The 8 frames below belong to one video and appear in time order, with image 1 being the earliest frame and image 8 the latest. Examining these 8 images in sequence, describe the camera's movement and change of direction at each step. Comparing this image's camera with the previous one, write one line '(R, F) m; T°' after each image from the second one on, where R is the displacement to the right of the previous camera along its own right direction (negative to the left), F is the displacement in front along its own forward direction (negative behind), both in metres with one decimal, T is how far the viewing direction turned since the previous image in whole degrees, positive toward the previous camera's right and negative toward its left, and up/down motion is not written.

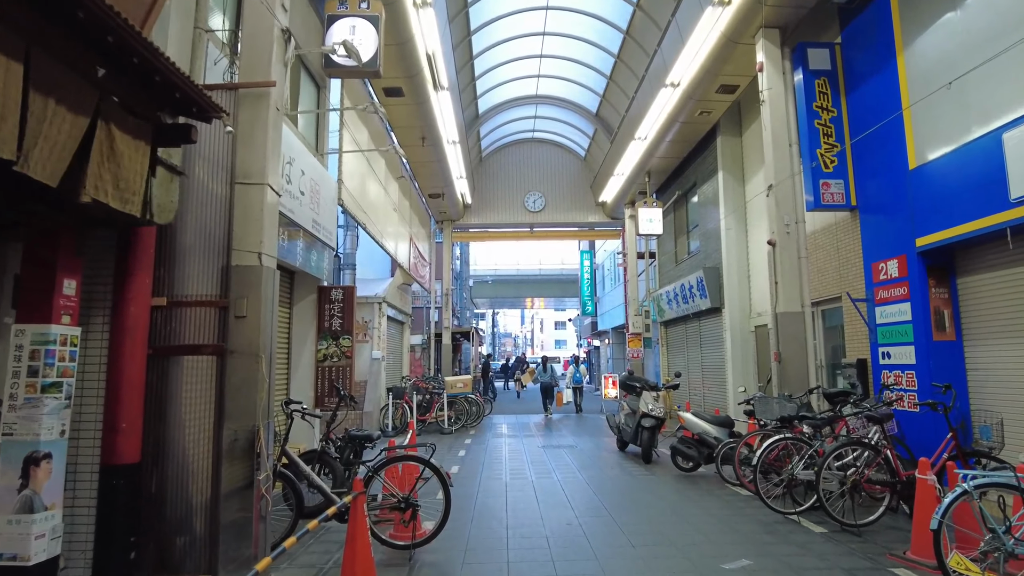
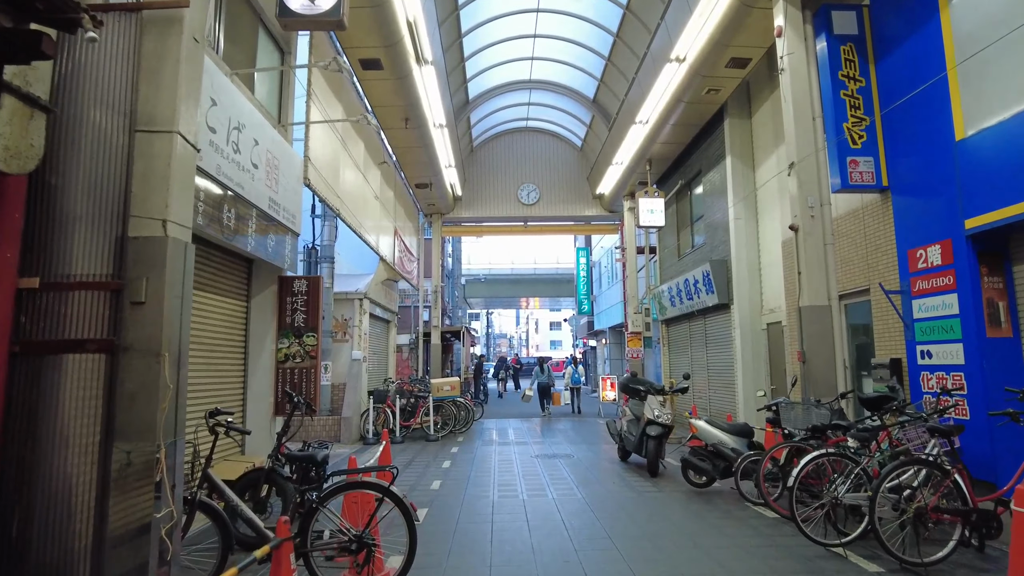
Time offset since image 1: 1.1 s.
(+0.1, +0.9) m; 0°
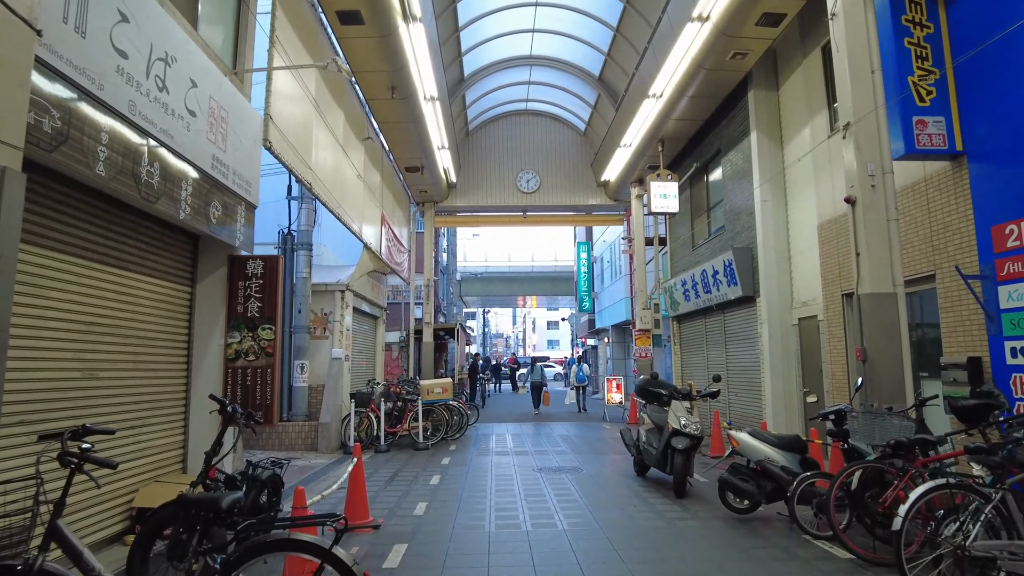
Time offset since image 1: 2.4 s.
(0.0, +1.2) m; 0°
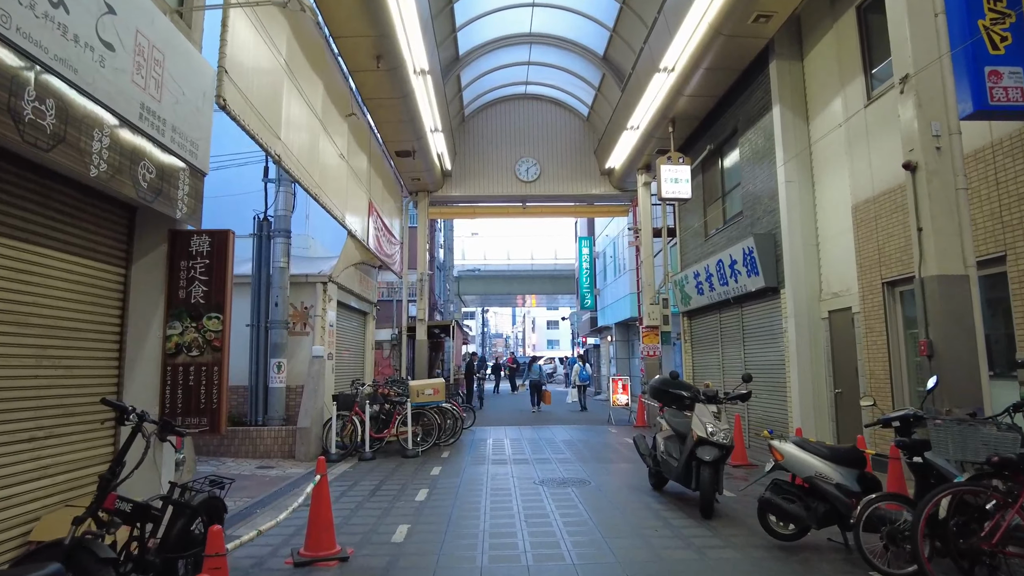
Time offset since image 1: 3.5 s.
(0.0, +0.9) m; 0°
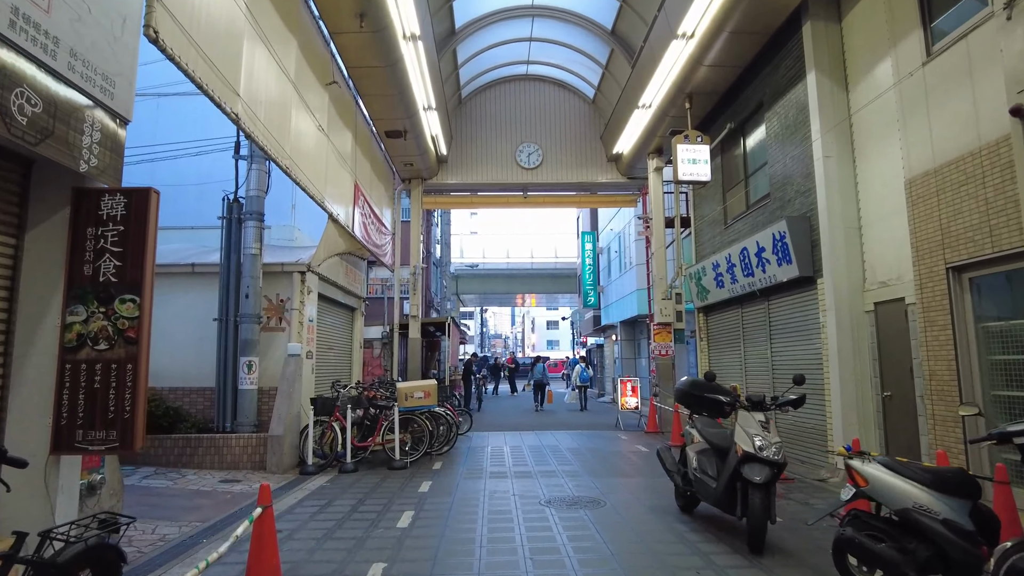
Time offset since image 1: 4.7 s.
(0.0, +1.0) m; 0°
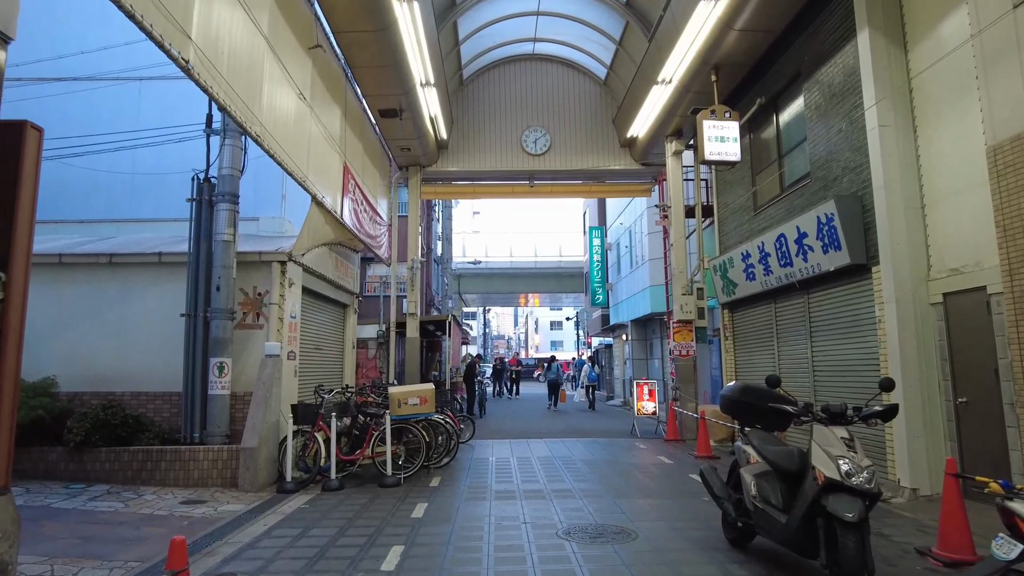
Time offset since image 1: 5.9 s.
(-0.1, +1.0) m; 0°
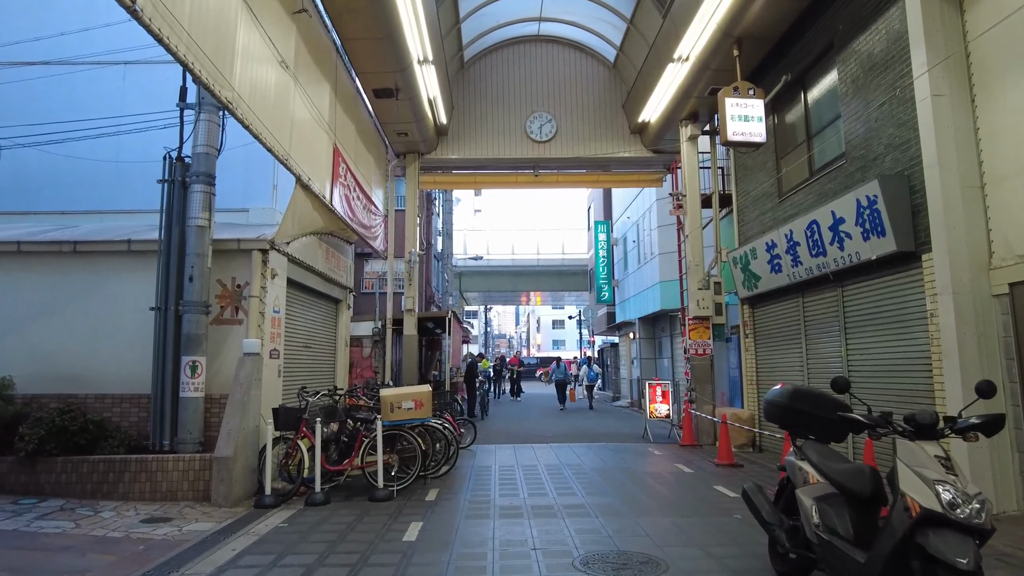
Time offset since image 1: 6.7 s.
(0.0, +0.7) m; 0°
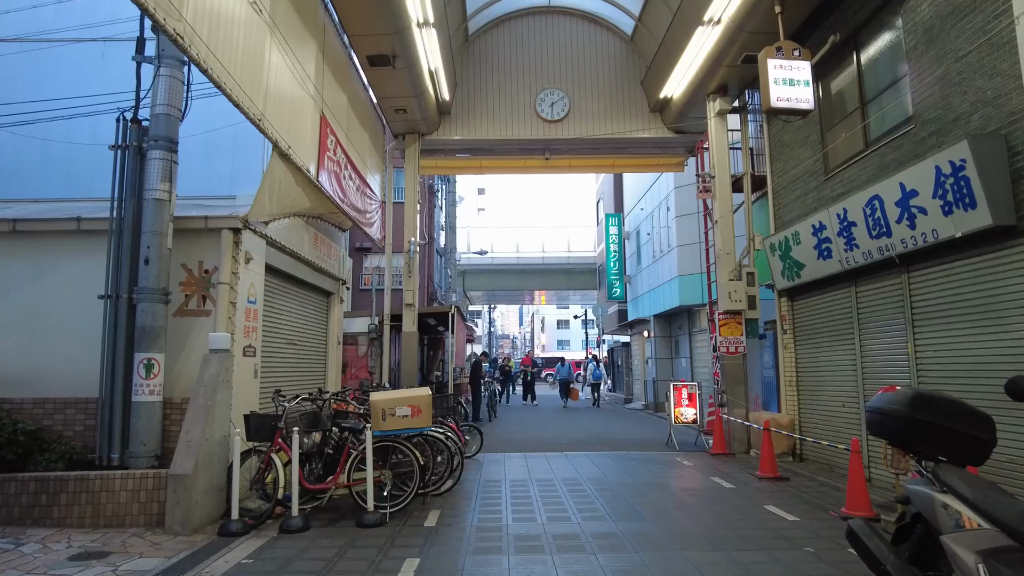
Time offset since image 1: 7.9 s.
(-0.1, +1.0) m; 0°
